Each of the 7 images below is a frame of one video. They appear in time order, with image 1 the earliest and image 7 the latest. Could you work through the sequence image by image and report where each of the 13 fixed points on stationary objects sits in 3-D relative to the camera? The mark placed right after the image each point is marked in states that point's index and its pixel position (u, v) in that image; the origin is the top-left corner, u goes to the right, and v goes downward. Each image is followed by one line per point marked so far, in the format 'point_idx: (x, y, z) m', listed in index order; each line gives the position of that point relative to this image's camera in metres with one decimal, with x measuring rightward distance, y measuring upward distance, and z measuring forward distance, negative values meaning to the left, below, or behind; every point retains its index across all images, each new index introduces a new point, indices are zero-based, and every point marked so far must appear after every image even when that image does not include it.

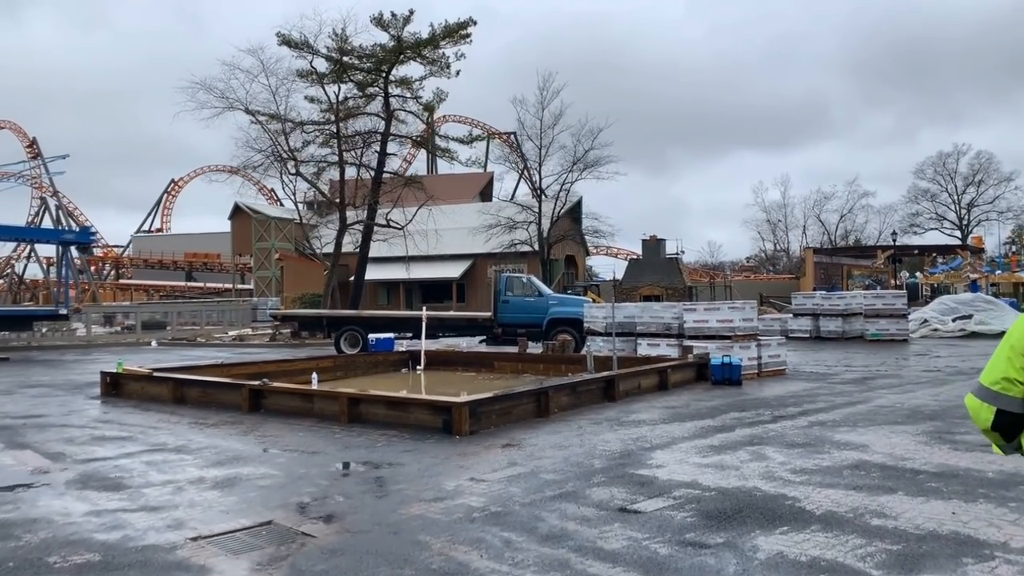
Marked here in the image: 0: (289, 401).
0: (-2.9, -1.5, +10.4) m
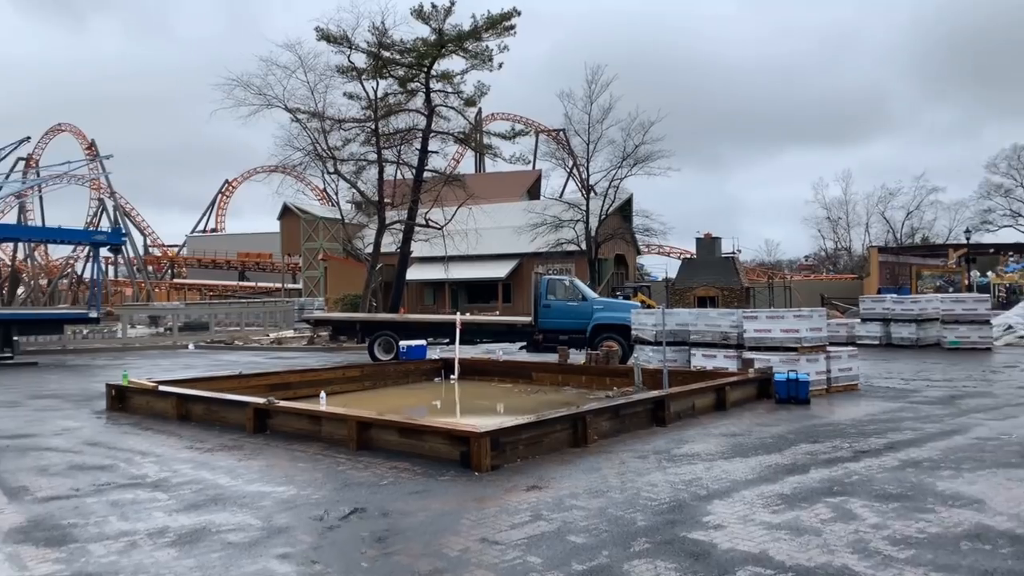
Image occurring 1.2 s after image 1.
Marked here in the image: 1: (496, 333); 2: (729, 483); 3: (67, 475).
0: (-2.5, -1.6, +9.3) m
1: (-0.4, -1.1, +19.6) m
2: (+1.8, -1.7, +6.8) m
3: (-4.2, -1.8, +7.6) m
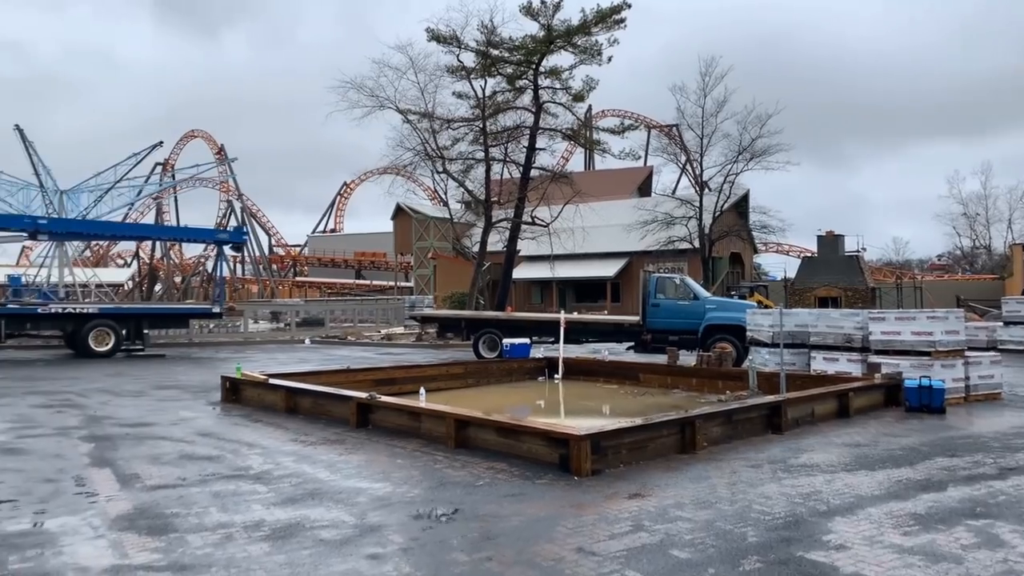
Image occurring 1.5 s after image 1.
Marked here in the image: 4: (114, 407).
0: (-1.3, -1.5, +9.3) m
1: (+2.2, -1.1, +19.2) m
2: (+2.6, -1.6, +6.2) m
3: (-3.3, -1.7, +7.8) m
4: (-5.7, -1.7, +11.5) m
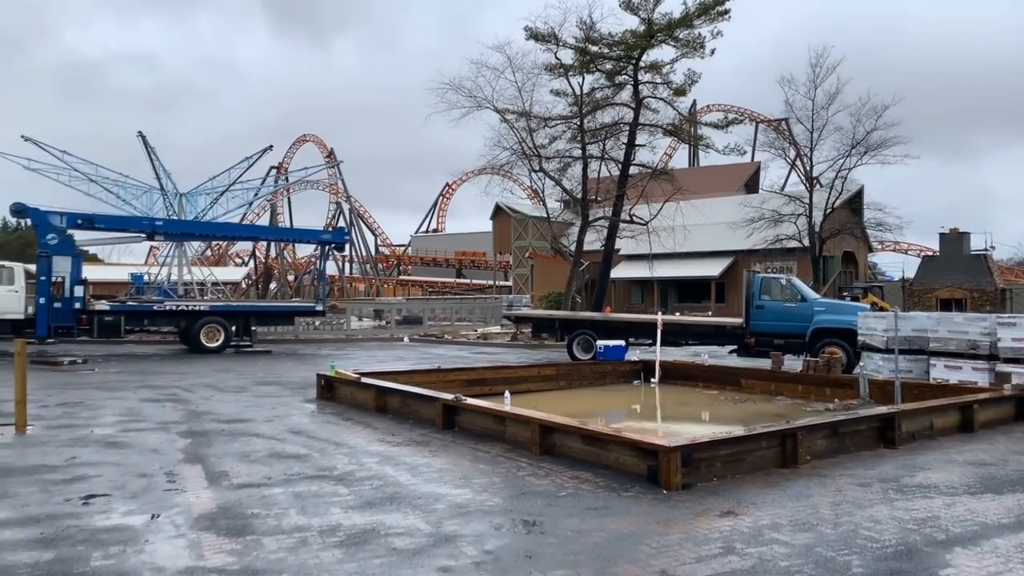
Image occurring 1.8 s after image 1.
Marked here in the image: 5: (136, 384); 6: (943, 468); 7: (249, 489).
0: (-0.3, -1.5, +9.1) m
1: (+4.4, -1.1, +18.5) m
2: (+3.2, -1.7, +5.6) m
3: (-2.4, -1.7, +7.9) m
4: (-4.4, -1.7, +11.8) m
5: (-6.4, -1.6, +13.7) m
6: (+4.1, -1.7, +7.7) m
7: (-2.2, -1.7, +6.8) m
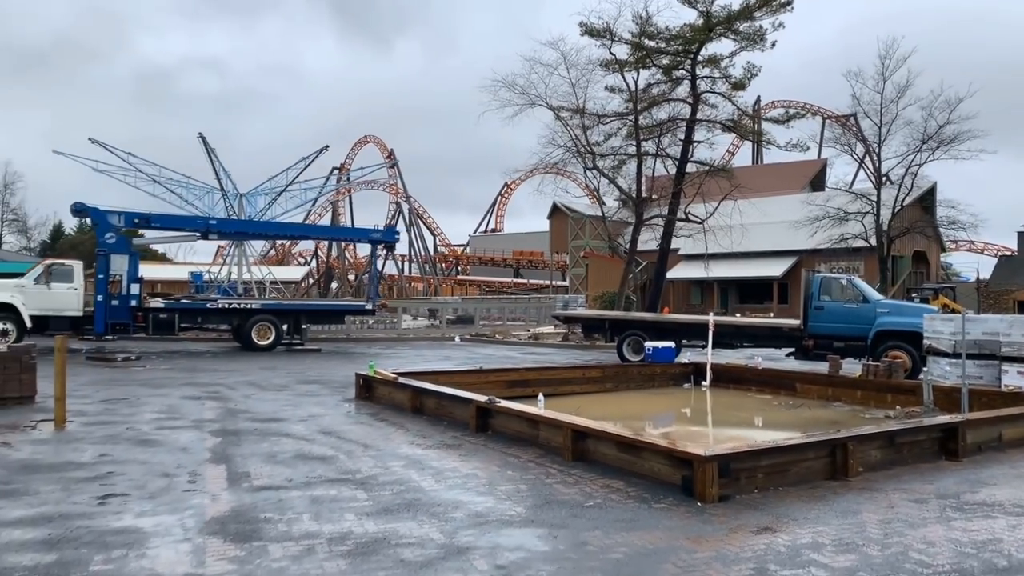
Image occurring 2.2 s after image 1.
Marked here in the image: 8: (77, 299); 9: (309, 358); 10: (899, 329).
0: (0.0, -1.5, +8.8) m
1: (+5.4, -1.1, +17.8) m
2: (+3.3, -1.7, +5.0) m
3: (-2.1, -1.7, +7.7) m
4: (-3.8, -1.7, +11.8) m
5: (-5.7, -1.6, +13.8) m
6: (+4.4, -1.7, +7.1) m
7: (-2.0, -1.7, +6.7) m
8: (-10.4, -0.3, +19.3) m
9: (-5.0, -1.7, +20.0) m
10: (+7.8, -0.8, +16.3) m
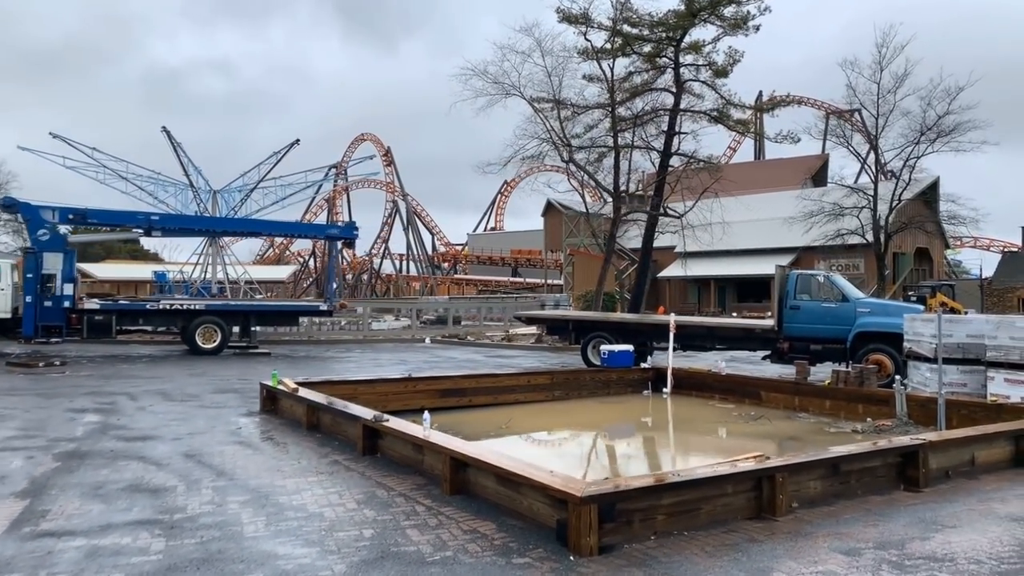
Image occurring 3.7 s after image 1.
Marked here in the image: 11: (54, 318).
0: (-1.0, -1.5, +7.5) m
1: (+4.5, -1.0, +16.5) m
2: (+2.2, -1.6, +3.7) m
3: (-3.2, -1.7, +6.5) m
4: (-4.8, -1.7, +10.6) m
5: (-6.7, -1.6, +12.6) m
6: (+3.3, -1.7, +5.7) m
7: (-3.1, -1.7, +5.4) m
8: (-11.4, -0.3, +18.1) m
9: (-6.0, -1.7, +18.7) m
10: (+6.8, -0.8, +14.9) m
11: (-10.4, -0.7, +18.3) m
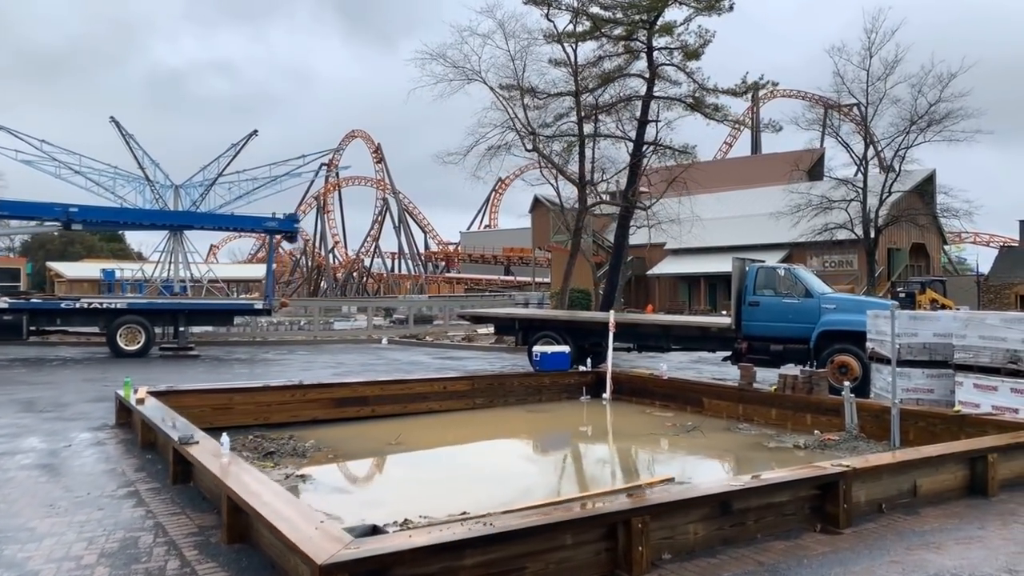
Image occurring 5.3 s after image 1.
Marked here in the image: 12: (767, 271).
0: (-2.3, -1.4, +6.1) m
1: (+3.2, -0.9, +15.0) m
2: (+0.9, -1.6, +2.2) m
3: (-4.5, -1.6, +5.0) m
4: (-6.1, -1.6, +9.2) m
5: (-7.9, -1.6, +11.2) m
6: (+2.0, -1.6, +4.3) m
7: (-4.4, -1.6, +4.0) m
8: (-12.6, -0.2, +16.7) m
9: (-7.2, -1.7, +17.3) m
10: (+5.6, -0.7, +13.4) m
11: (-11.7, -0.7, +16.9) m
12: (+4.6, +0.3, +14.4) m
